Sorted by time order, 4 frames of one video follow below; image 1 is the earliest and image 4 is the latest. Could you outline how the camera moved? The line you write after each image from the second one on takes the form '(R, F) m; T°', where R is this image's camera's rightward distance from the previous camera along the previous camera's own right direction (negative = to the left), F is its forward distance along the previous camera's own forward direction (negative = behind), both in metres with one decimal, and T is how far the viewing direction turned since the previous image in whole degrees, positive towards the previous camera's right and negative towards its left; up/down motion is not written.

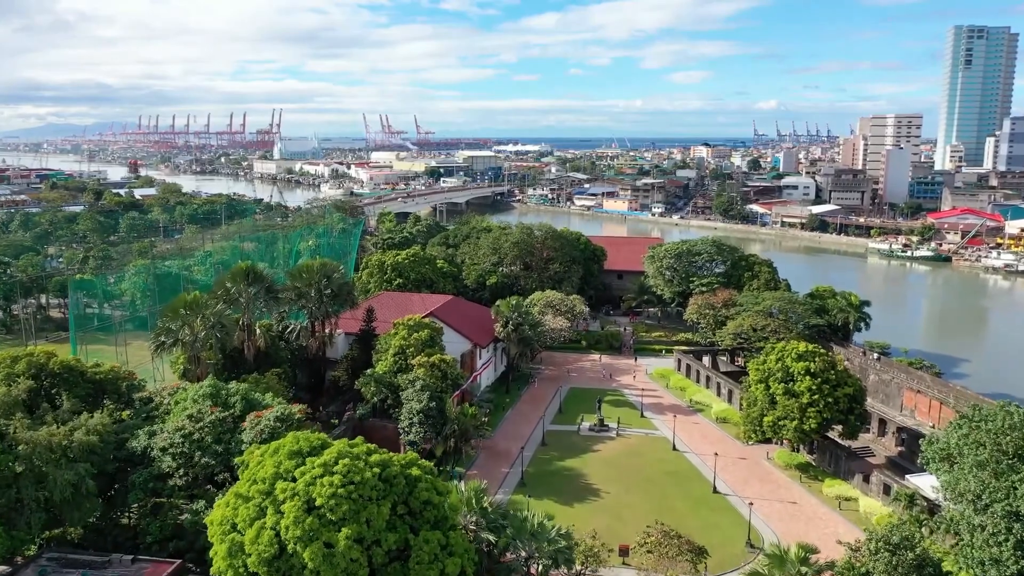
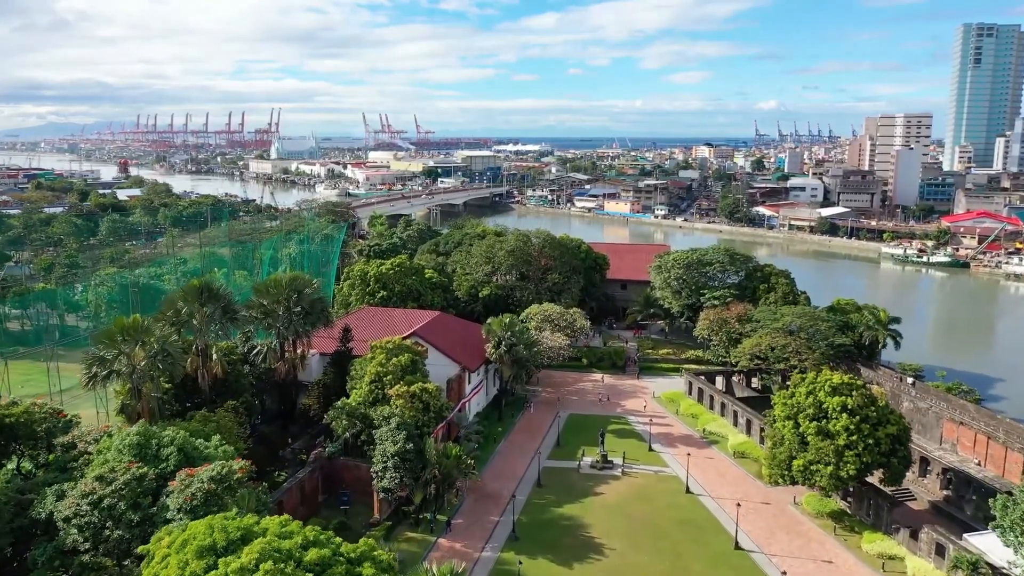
(+0.2, +2.6) m; 0°
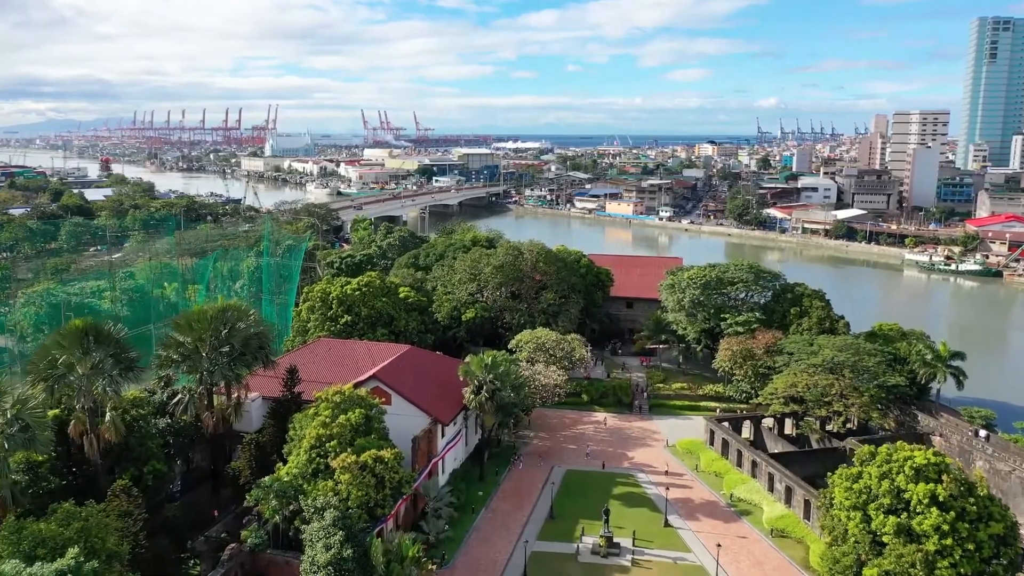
(+0.4, +4.2) m; 0°
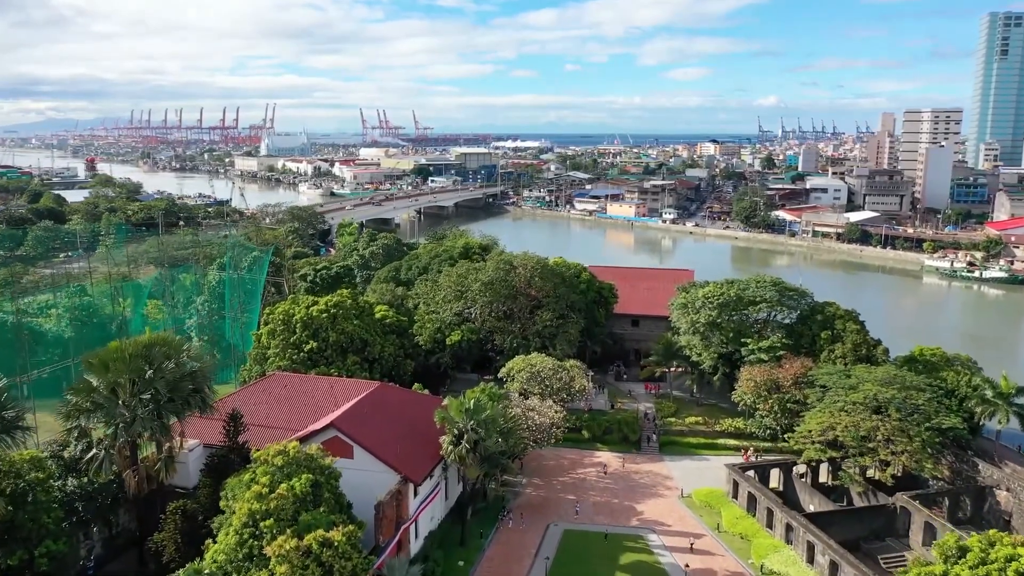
(+0.3, +3.1) m; 0°
